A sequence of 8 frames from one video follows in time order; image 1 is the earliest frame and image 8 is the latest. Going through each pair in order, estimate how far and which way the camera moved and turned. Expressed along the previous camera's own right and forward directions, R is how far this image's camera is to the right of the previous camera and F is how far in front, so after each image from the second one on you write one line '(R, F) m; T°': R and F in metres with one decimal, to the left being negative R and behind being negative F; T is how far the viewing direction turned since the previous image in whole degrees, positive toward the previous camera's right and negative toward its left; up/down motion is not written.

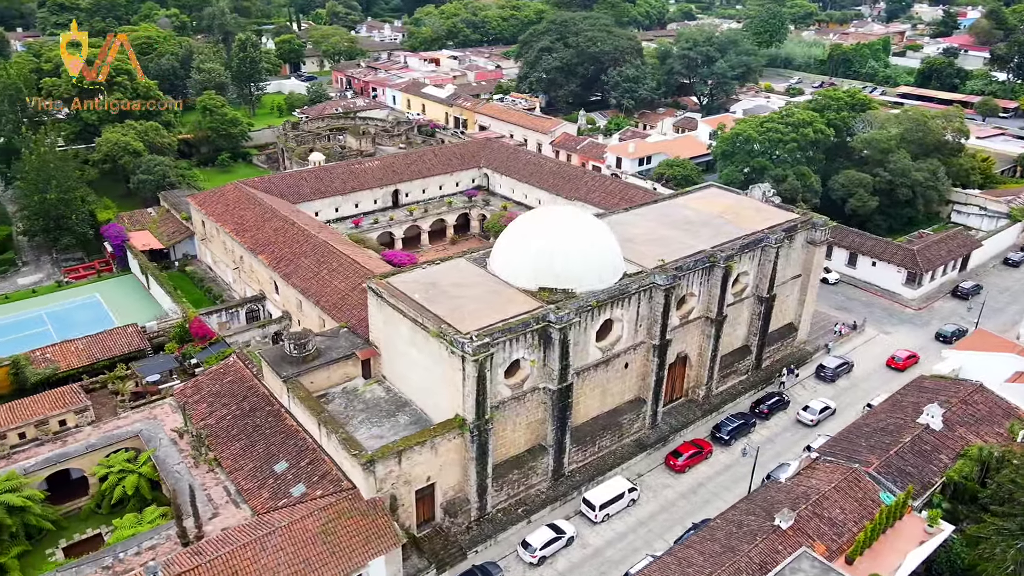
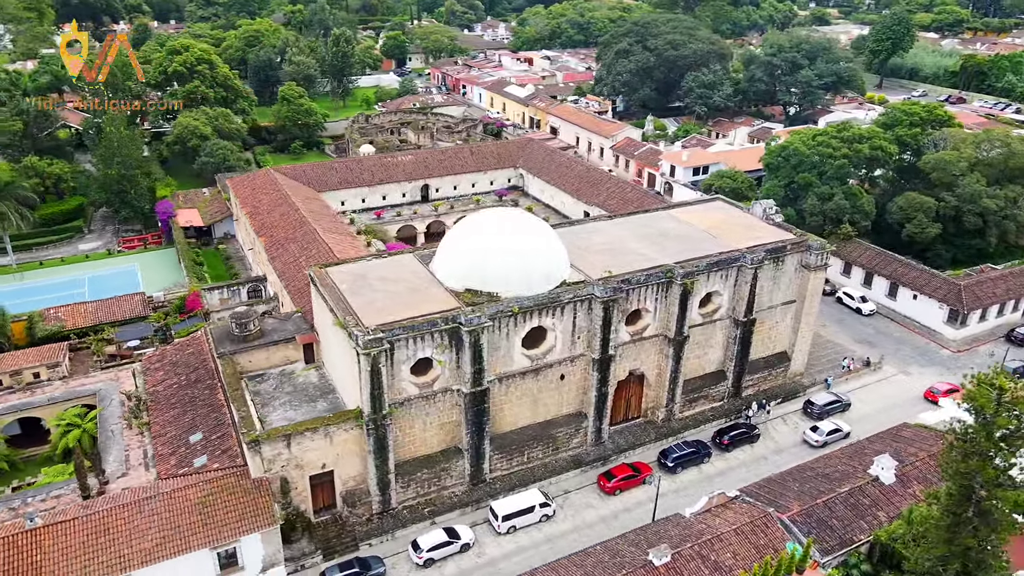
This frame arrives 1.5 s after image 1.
(+6.7, +0.9) m; -10°
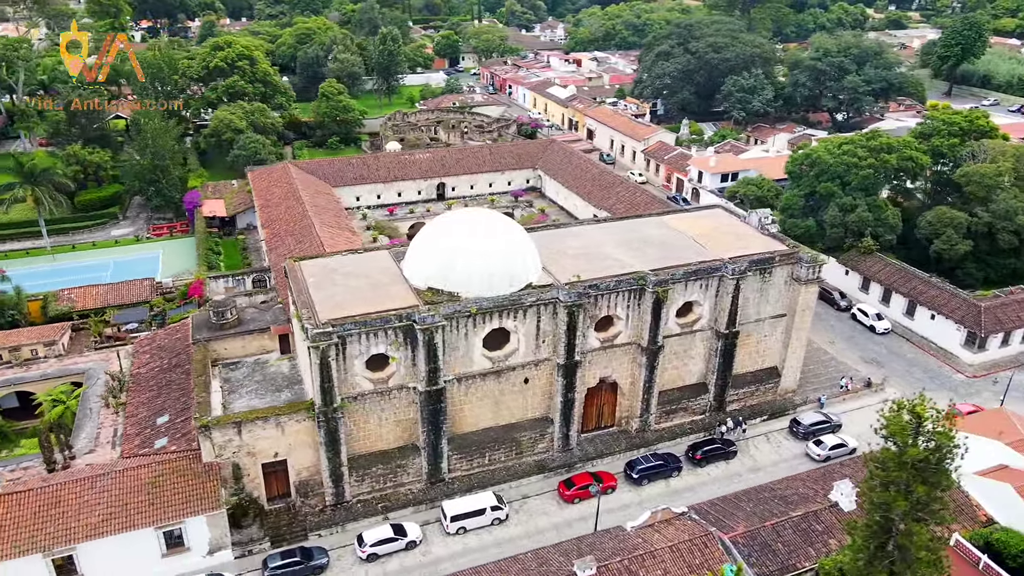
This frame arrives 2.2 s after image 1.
(+3.5, +0.3) m; -5°
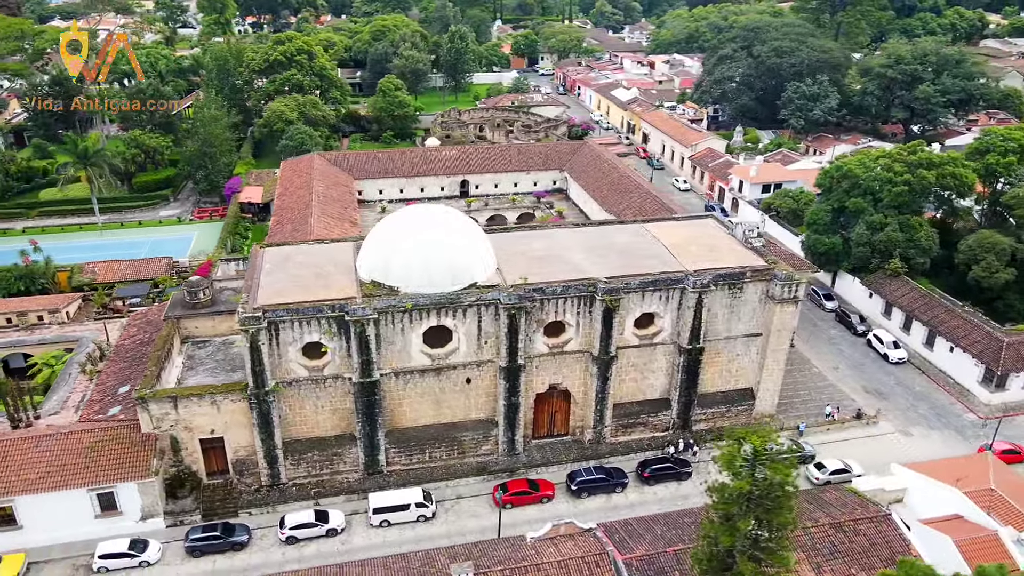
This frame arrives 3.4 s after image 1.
(+5.3, +0.6) m; -8°
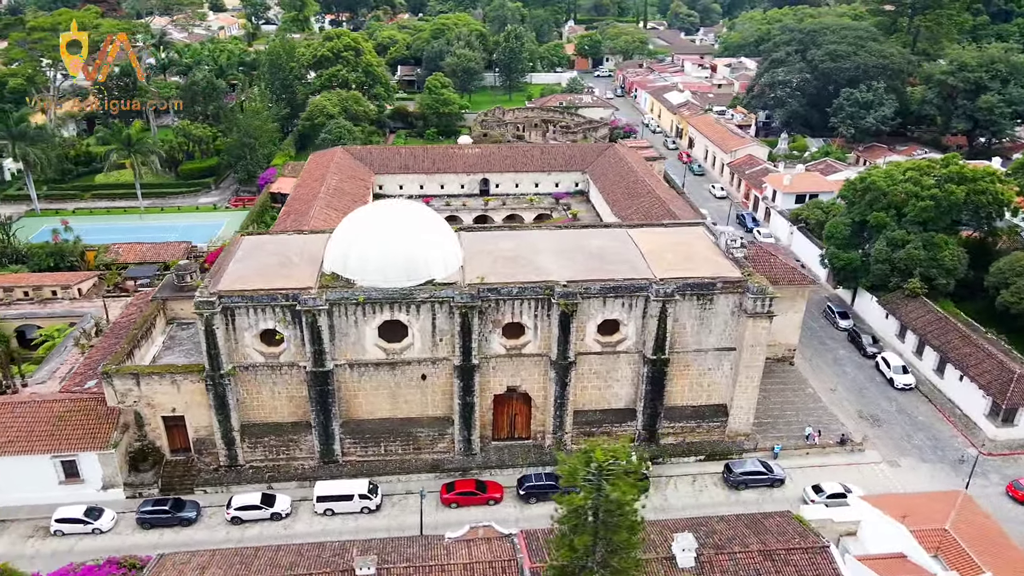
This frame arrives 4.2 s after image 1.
(+4.2, +0.4) m; -6°
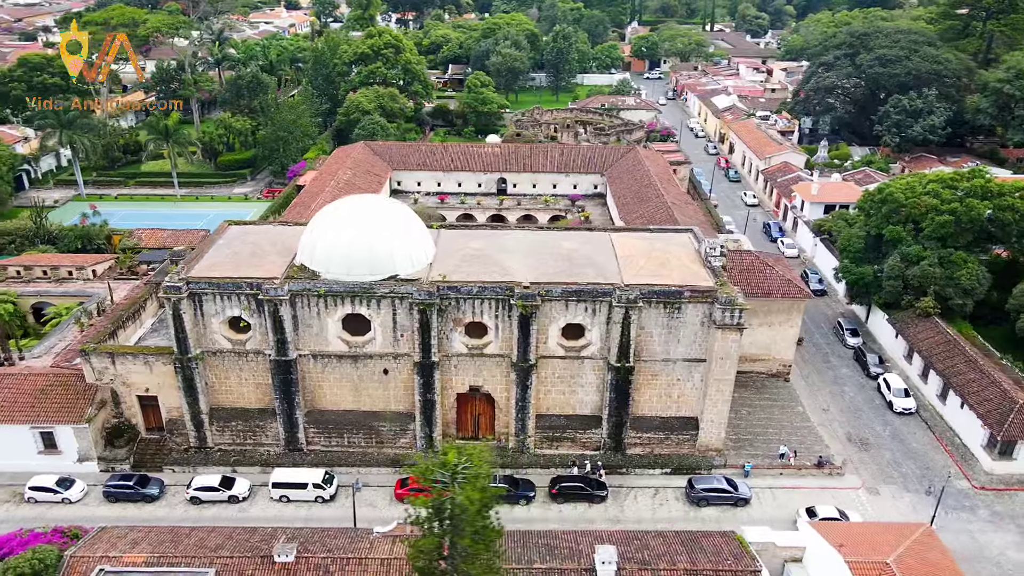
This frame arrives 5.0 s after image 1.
(+3.7, +0.4) m; -6°
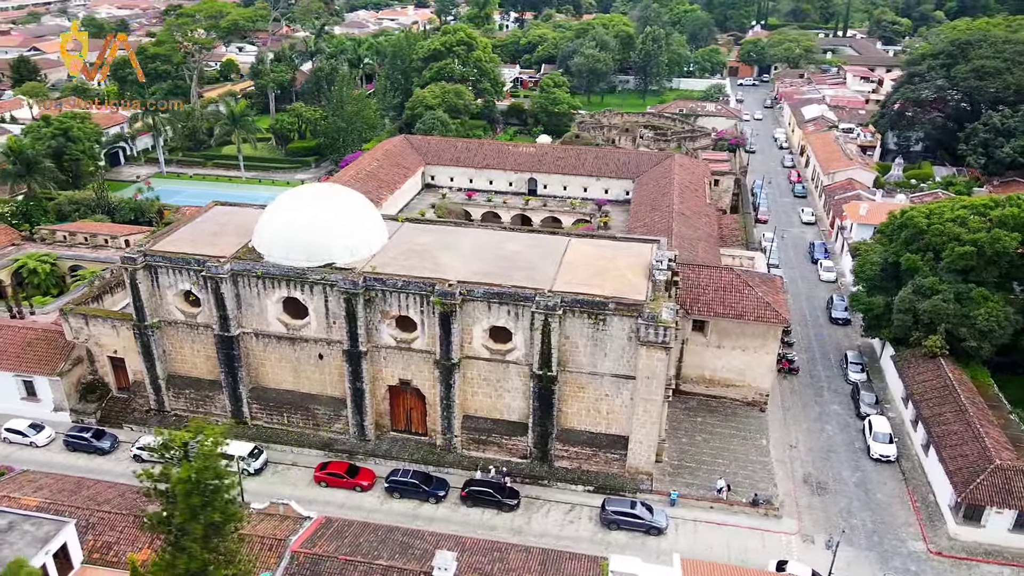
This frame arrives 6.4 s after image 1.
(+6.8, +0.9) m; -10°
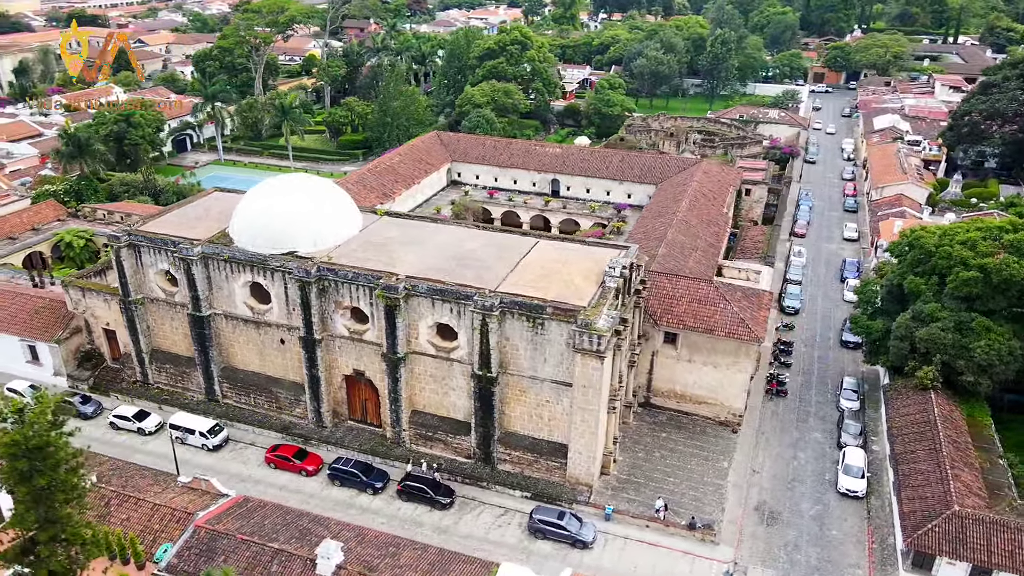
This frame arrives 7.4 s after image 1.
(+5.0, +0.6) m; -8°
